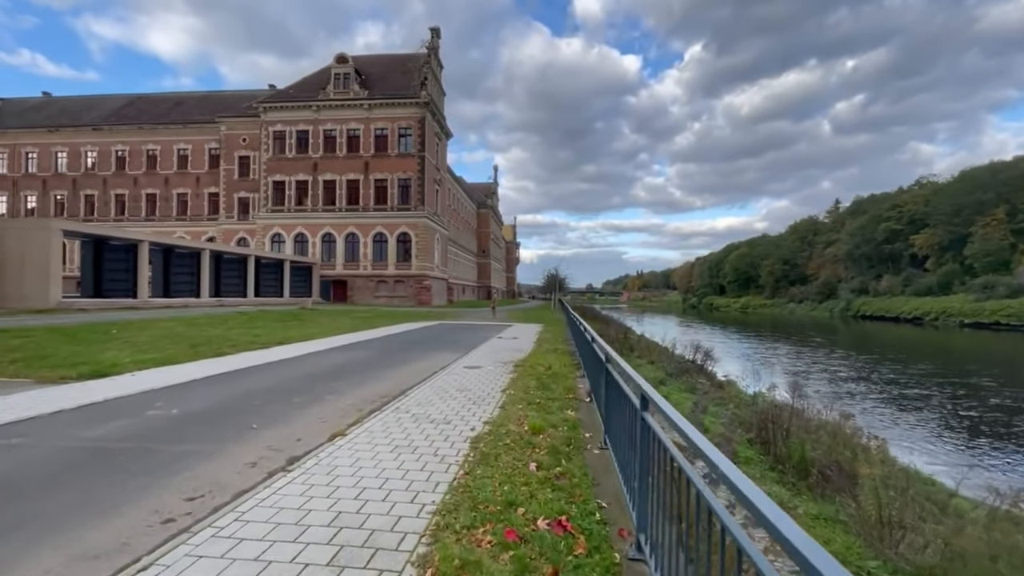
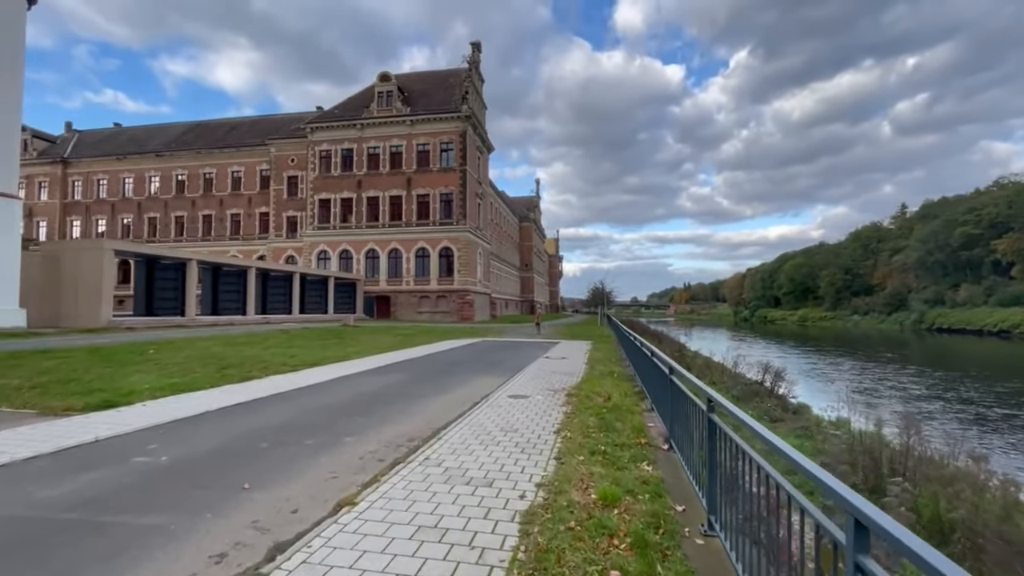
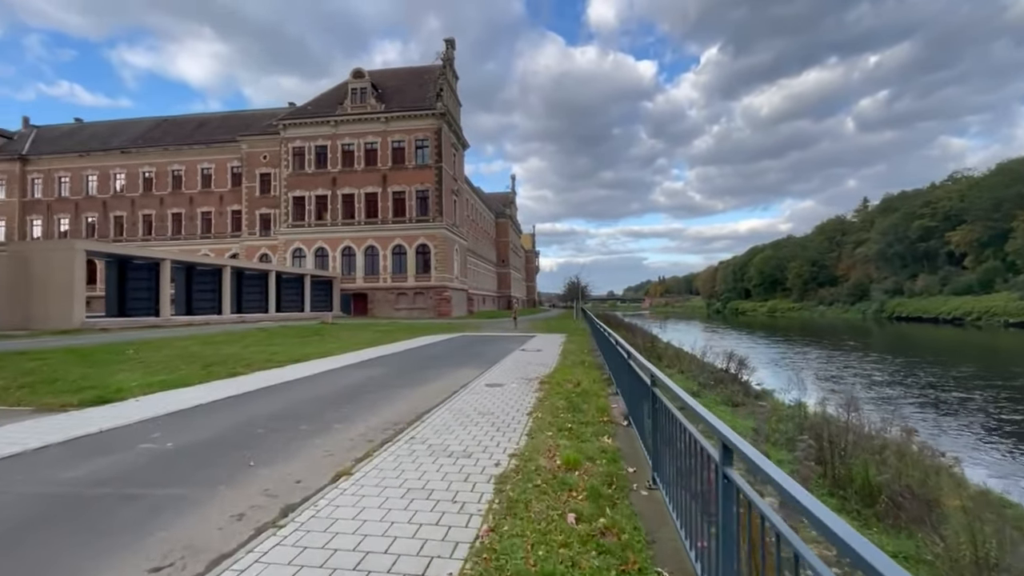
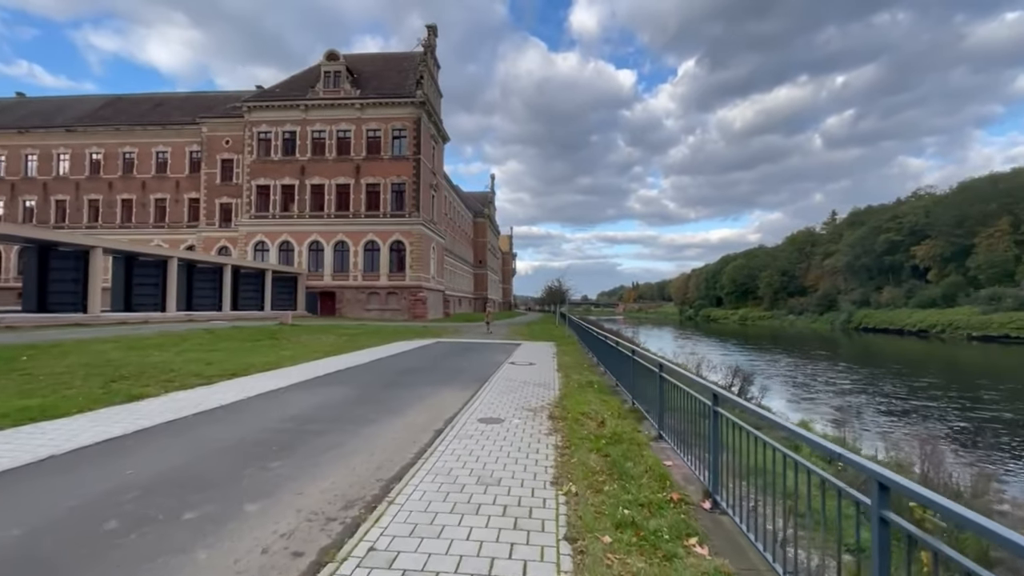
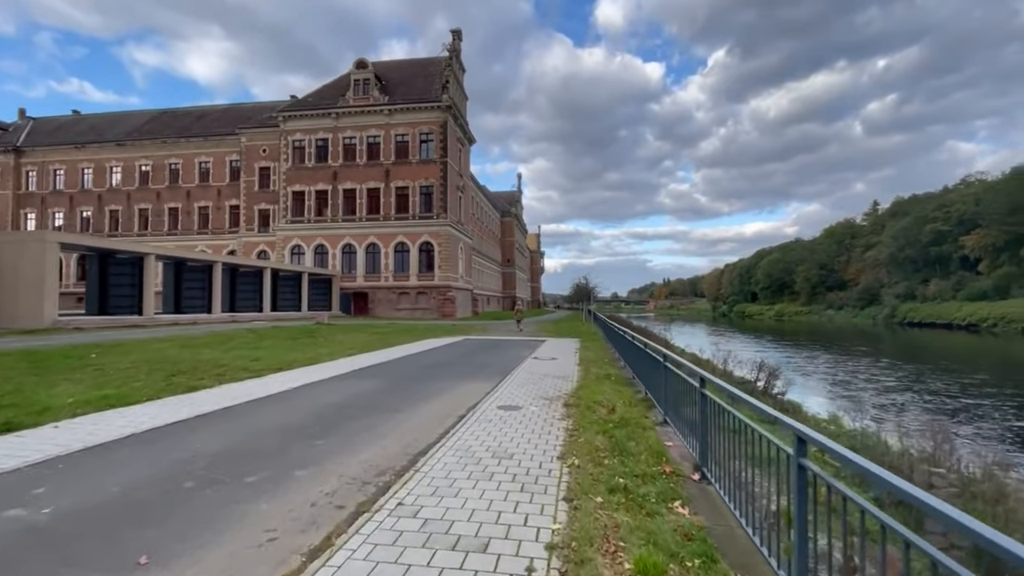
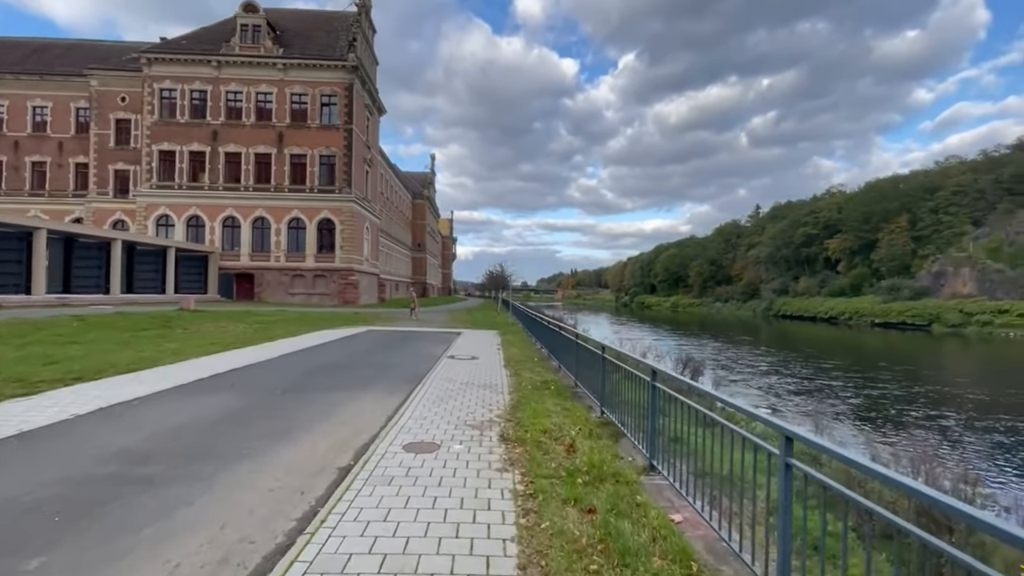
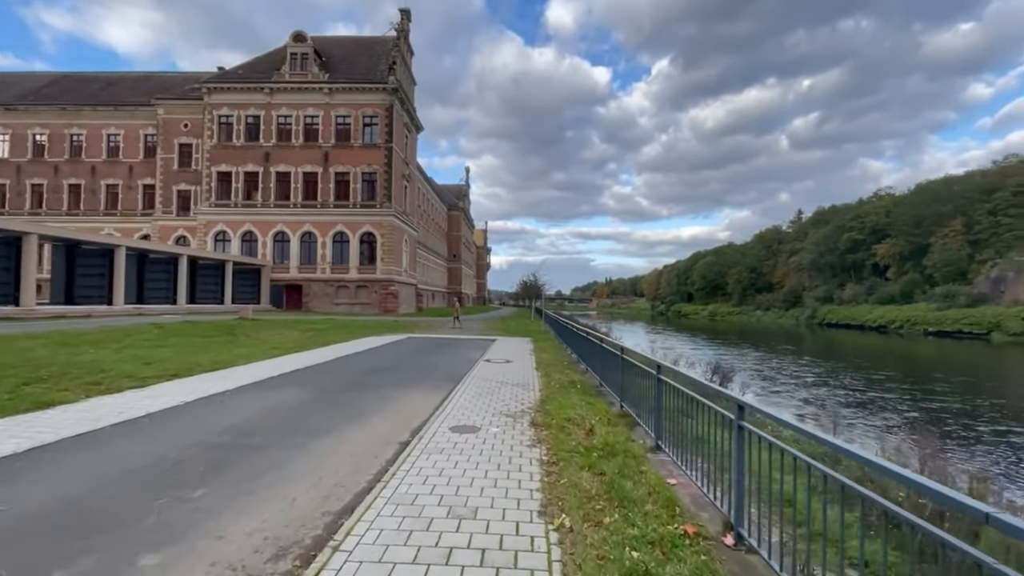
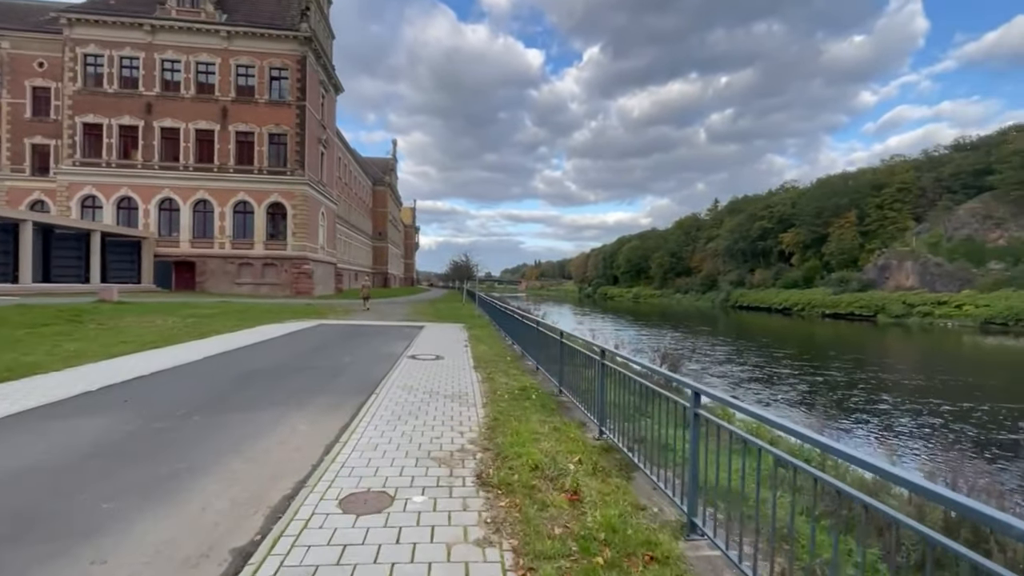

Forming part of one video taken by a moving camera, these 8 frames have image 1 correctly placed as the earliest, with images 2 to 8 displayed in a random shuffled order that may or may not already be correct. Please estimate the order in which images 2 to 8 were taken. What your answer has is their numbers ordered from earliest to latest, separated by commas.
3, 2, 5, 4, 7, 6, 8
